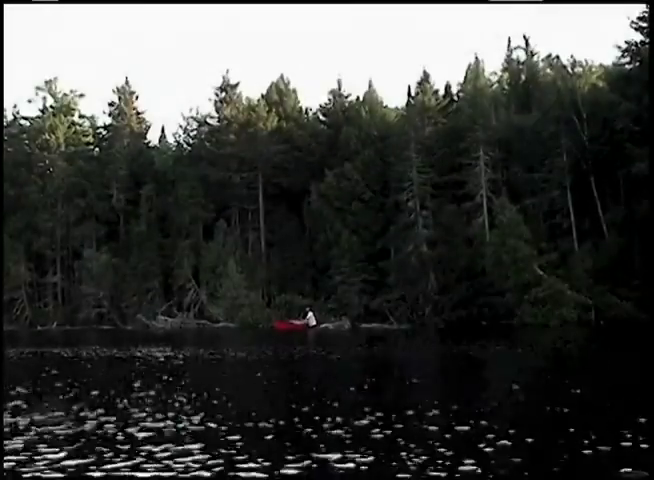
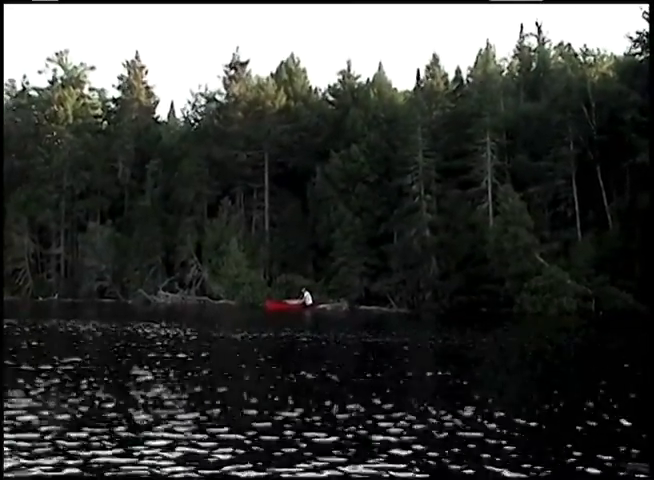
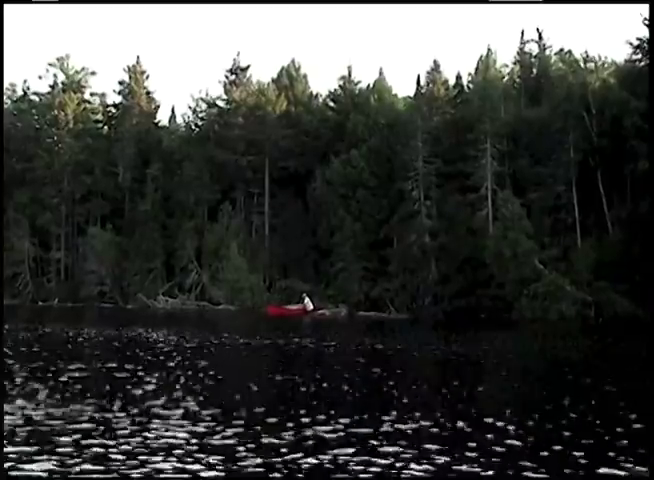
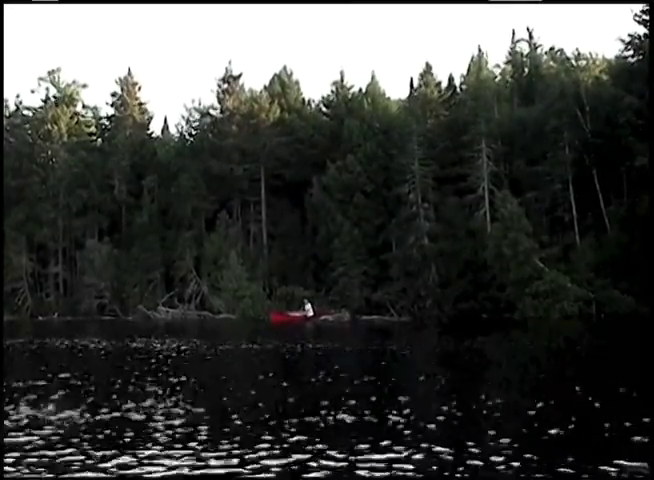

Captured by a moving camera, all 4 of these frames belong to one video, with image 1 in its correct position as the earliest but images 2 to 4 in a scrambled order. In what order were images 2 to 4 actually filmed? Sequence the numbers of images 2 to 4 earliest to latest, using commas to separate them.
4, 2, 3
